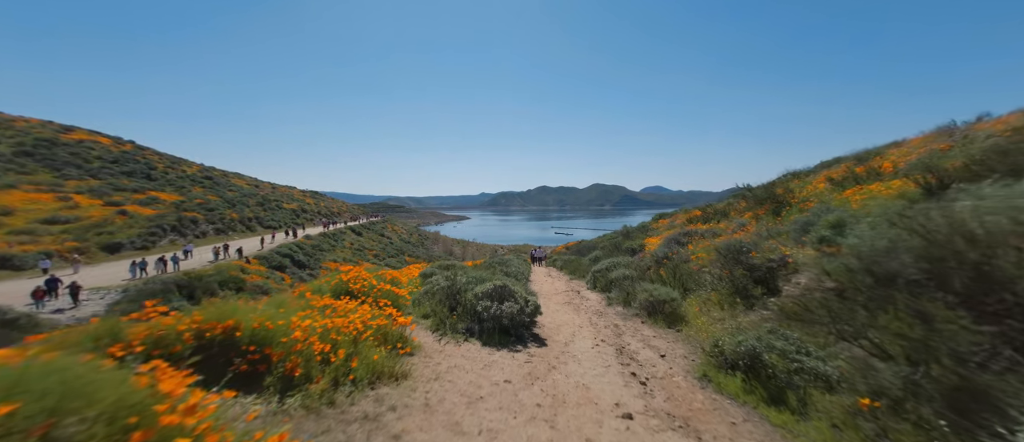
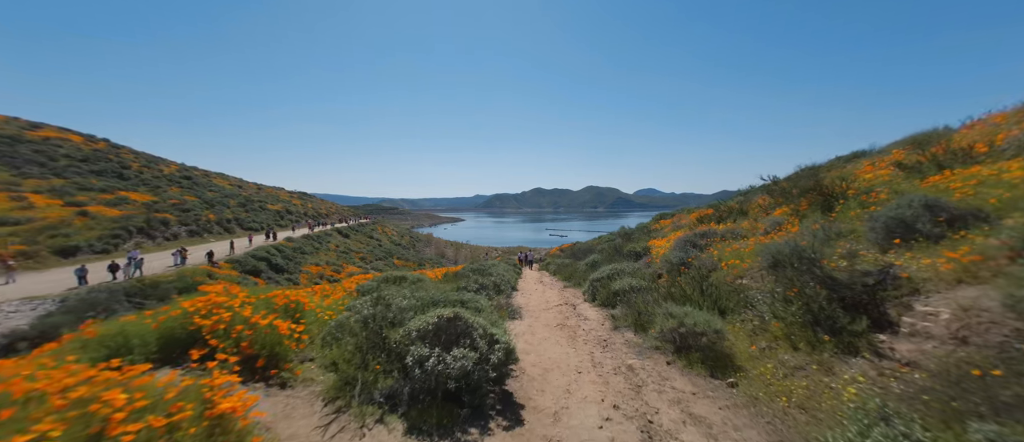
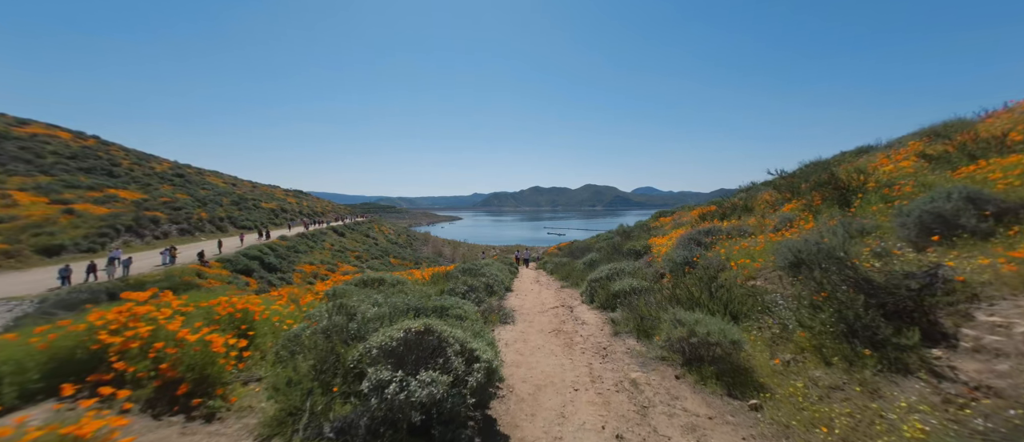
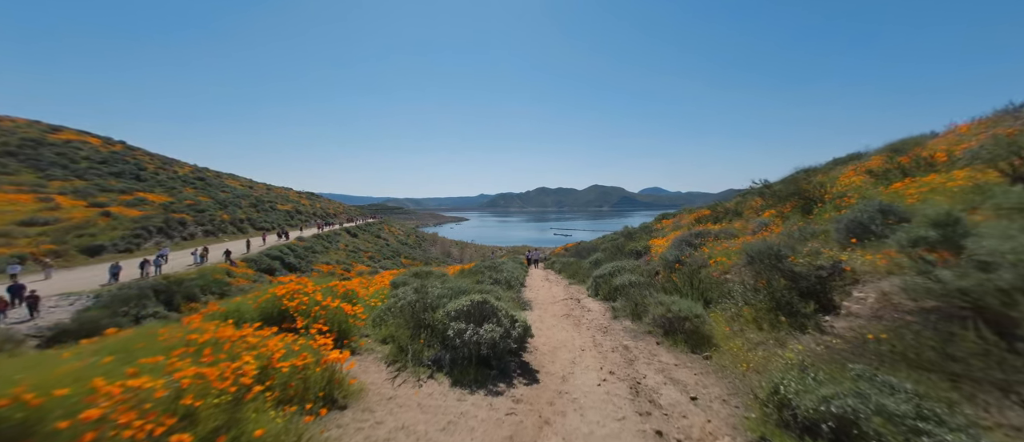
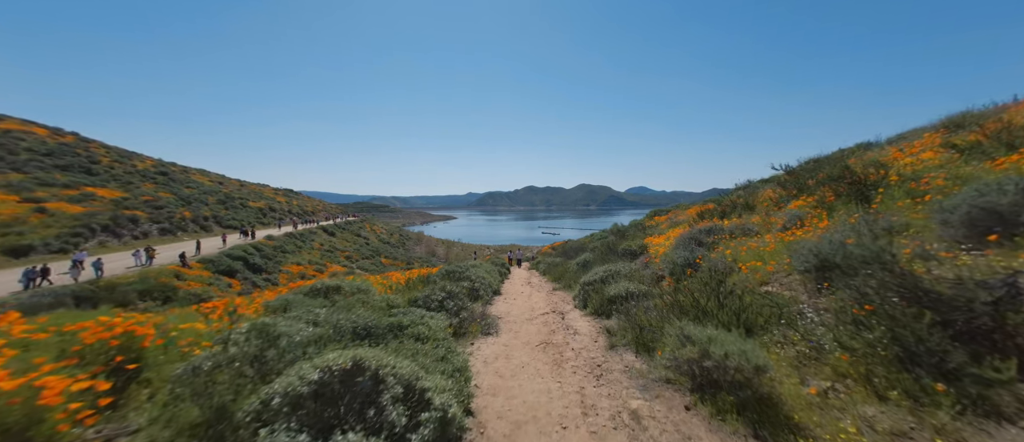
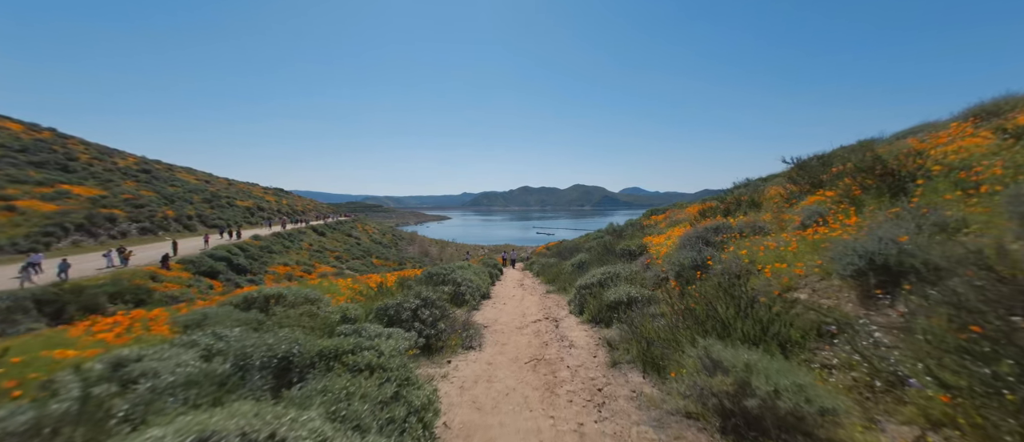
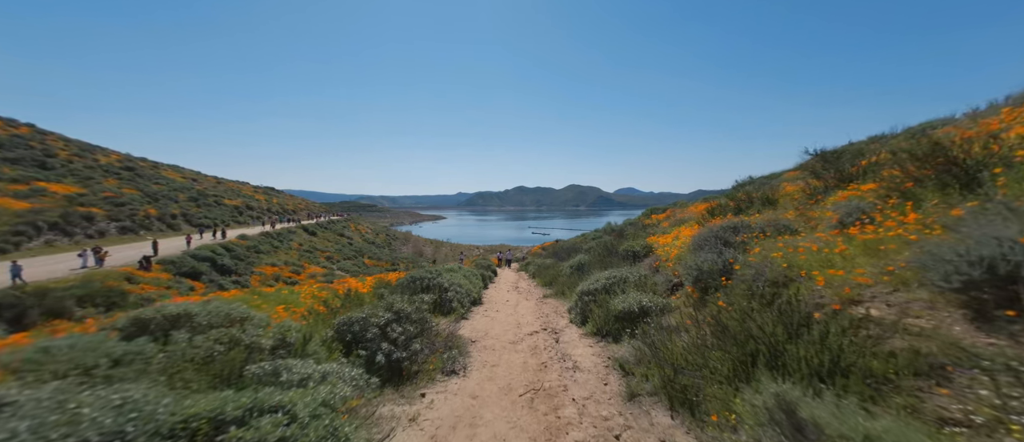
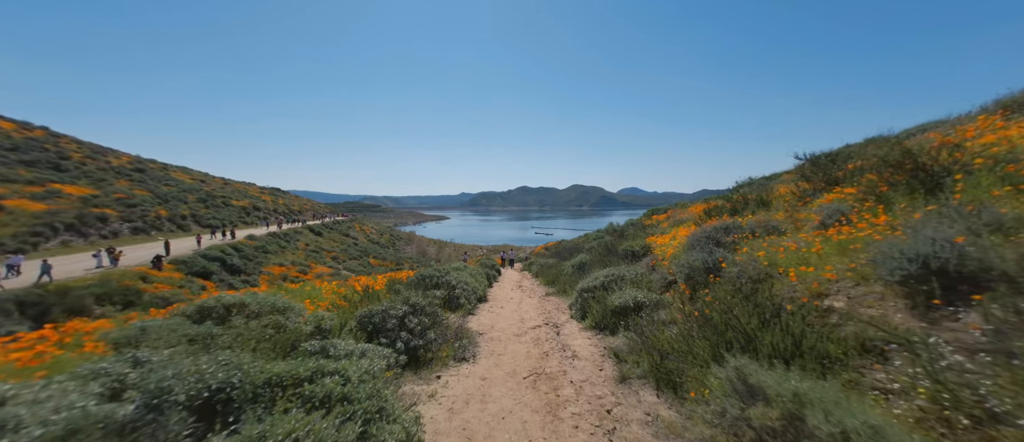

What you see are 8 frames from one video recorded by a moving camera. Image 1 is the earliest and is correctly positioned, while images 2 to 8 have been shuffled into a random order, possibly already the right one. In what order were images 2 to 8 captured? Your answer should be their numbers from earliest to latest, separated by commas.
4, 2, 3, 5, 6, 8, 7
